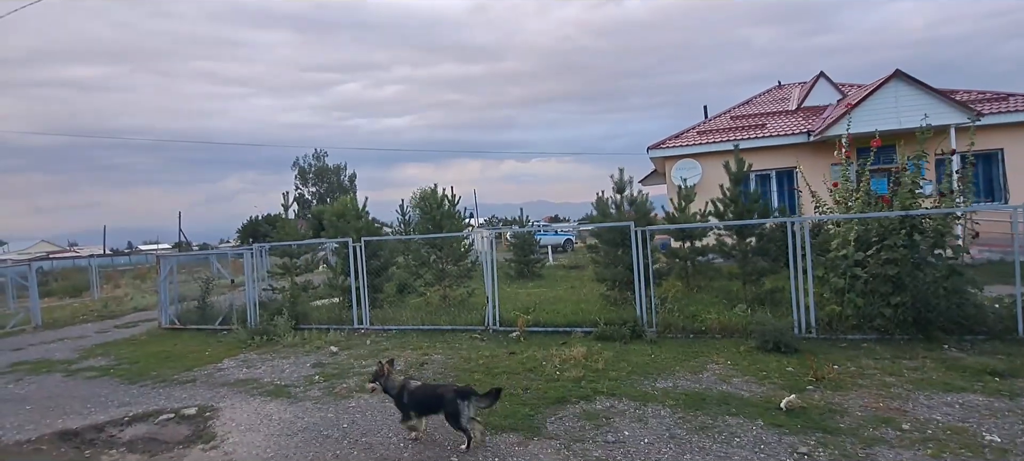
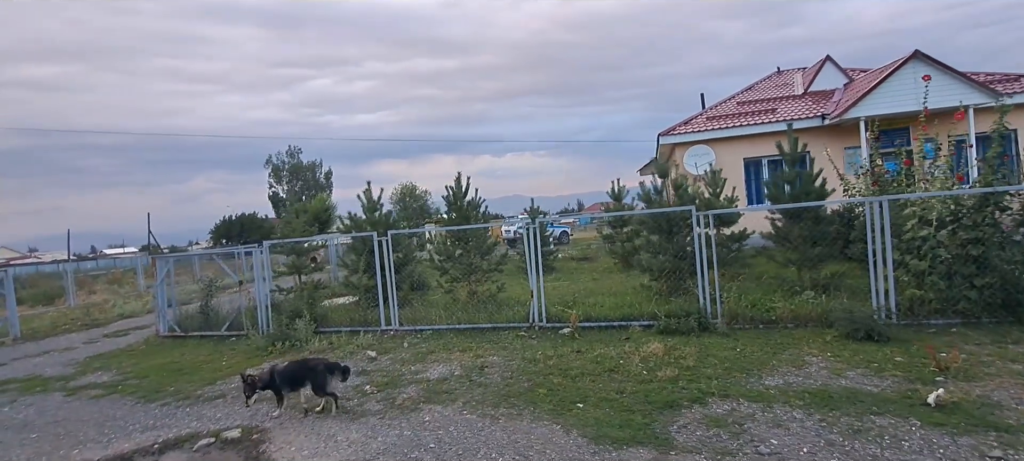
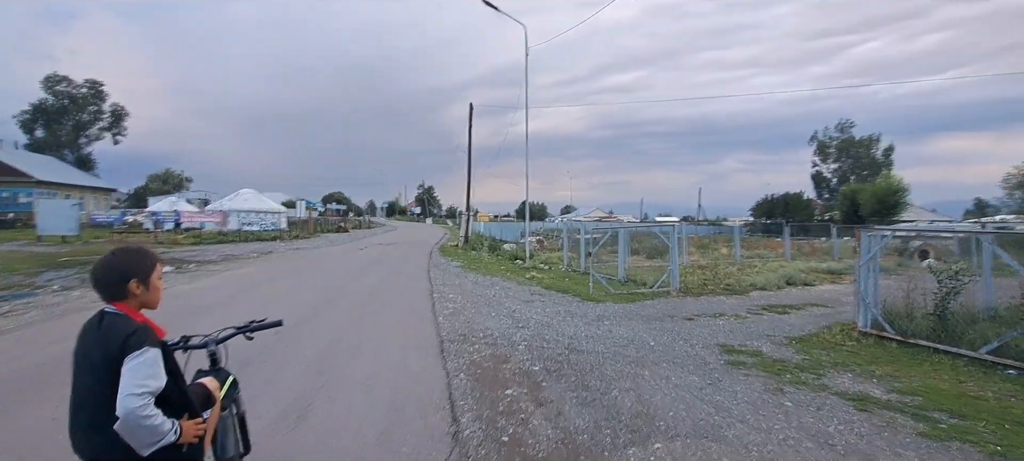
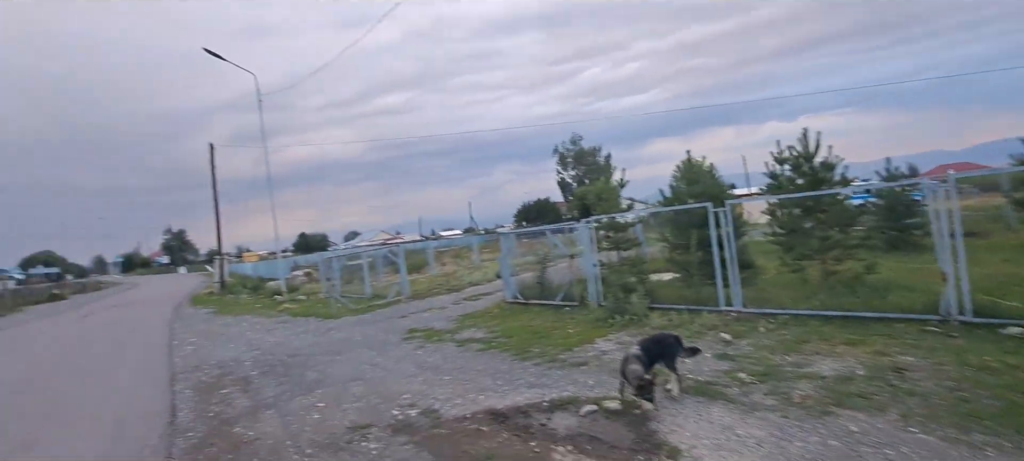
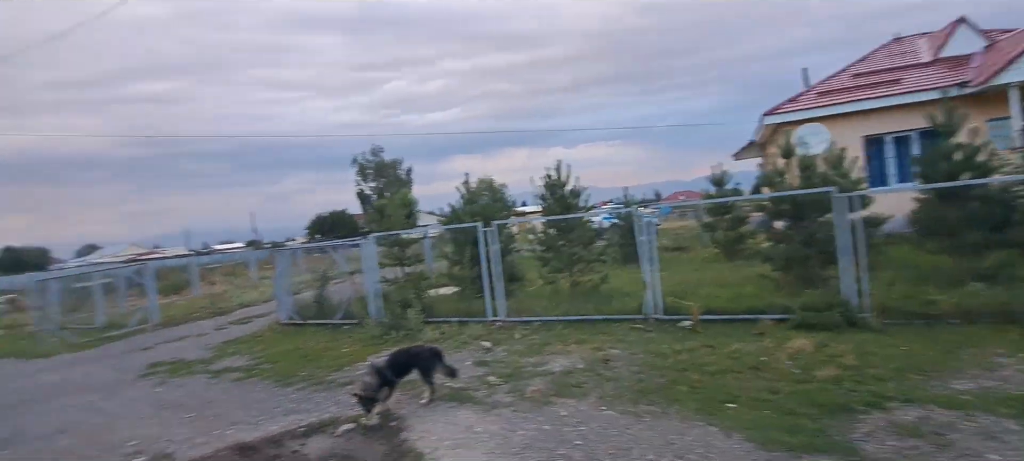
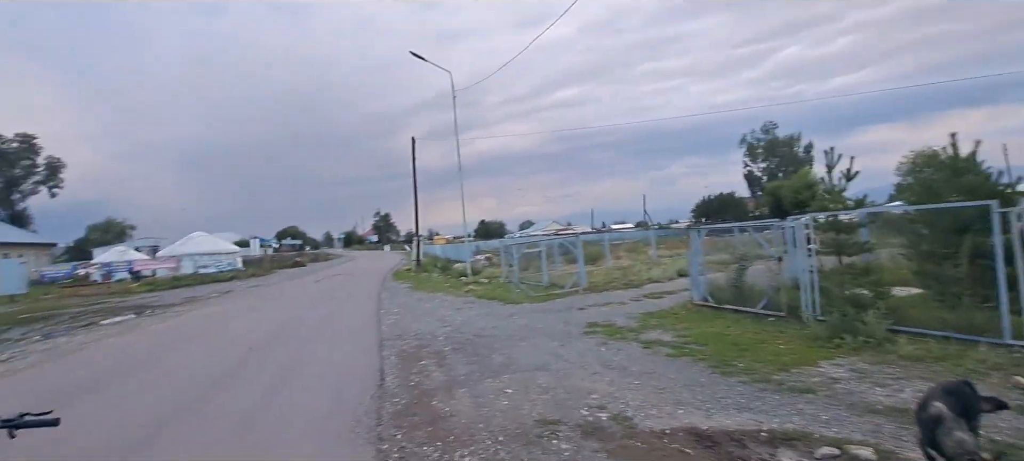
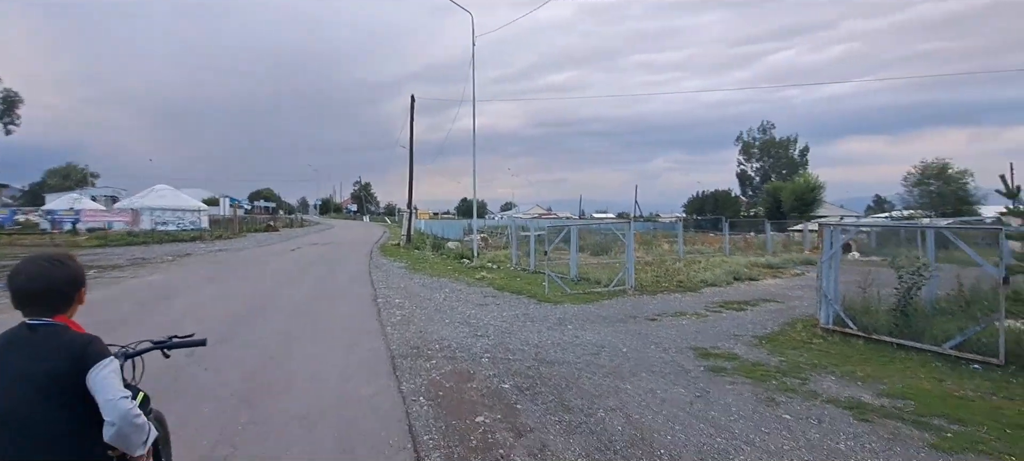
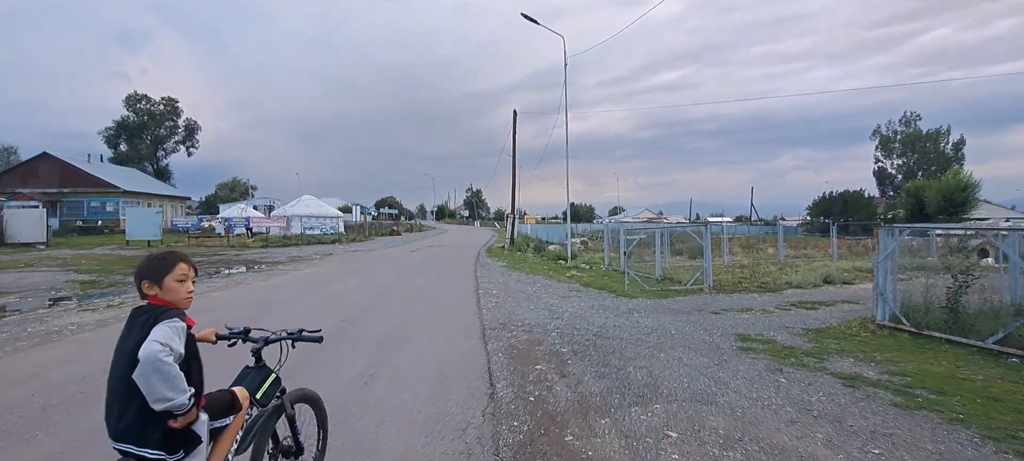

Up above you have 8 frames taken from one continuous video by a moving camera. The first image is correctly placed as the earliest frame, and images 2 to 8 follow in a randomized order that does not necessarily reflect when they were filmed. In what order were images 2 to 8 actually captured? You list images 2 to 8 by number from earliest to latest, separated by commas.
2, 5, 4, 6, 8, 3, 7
